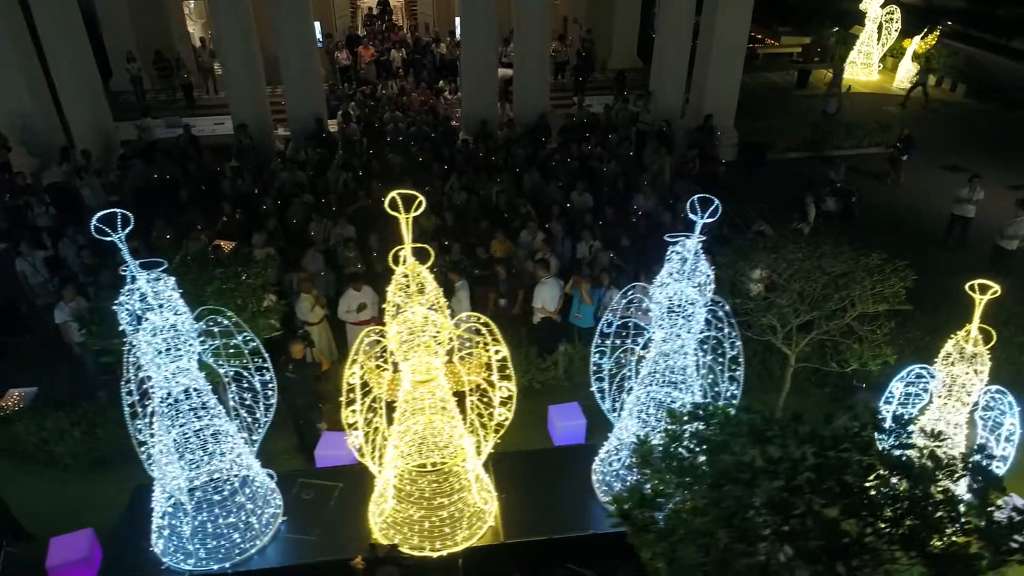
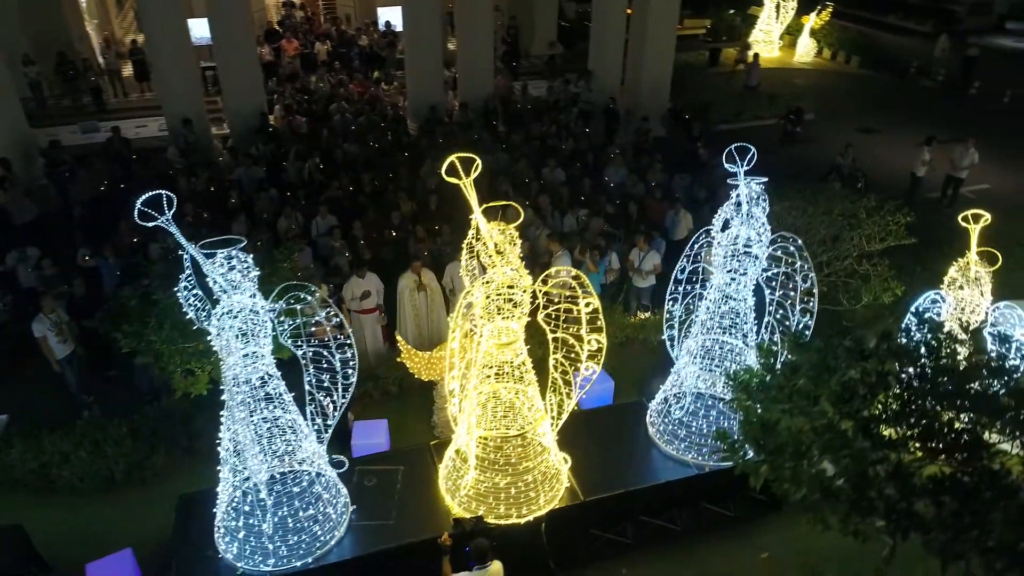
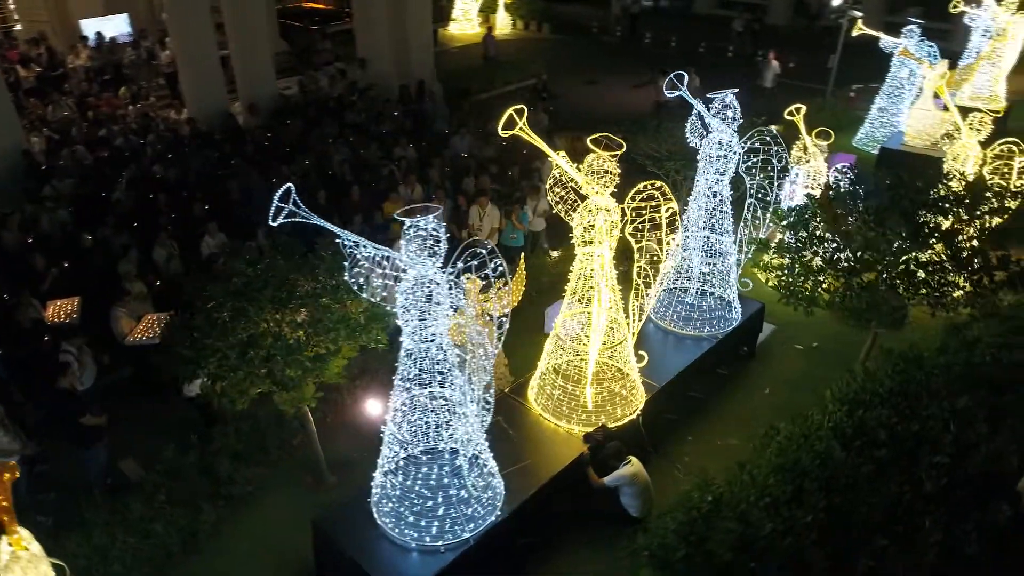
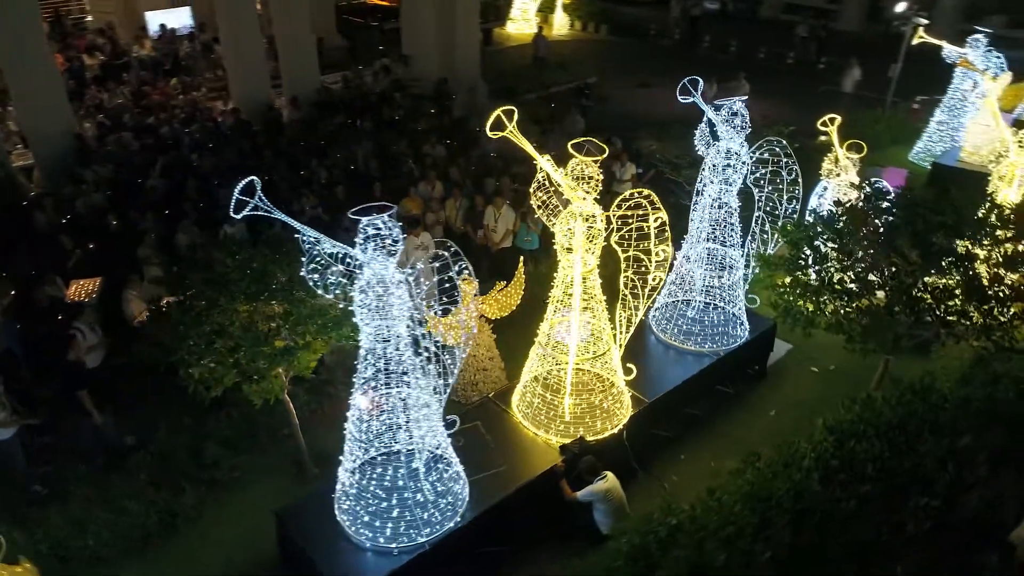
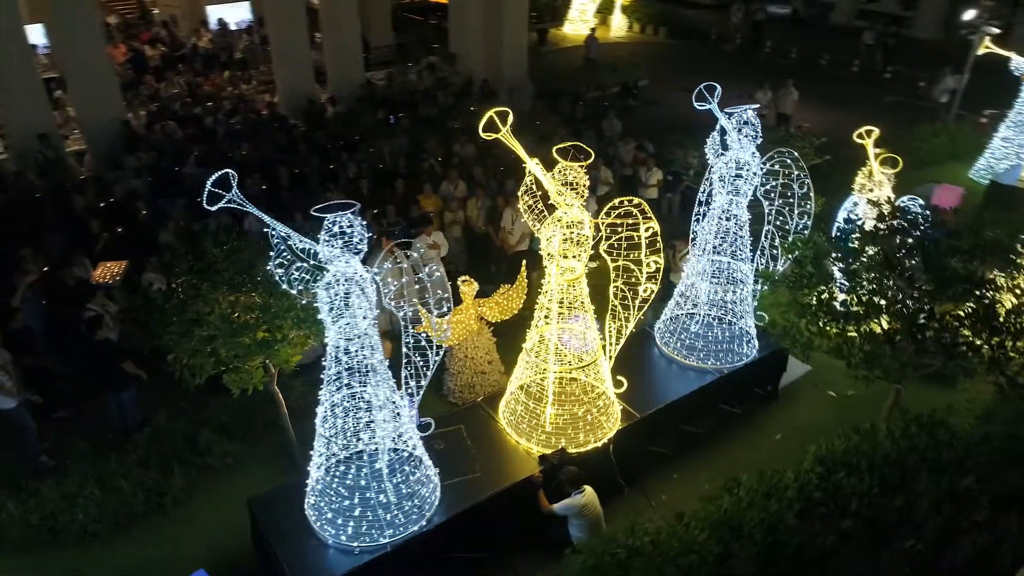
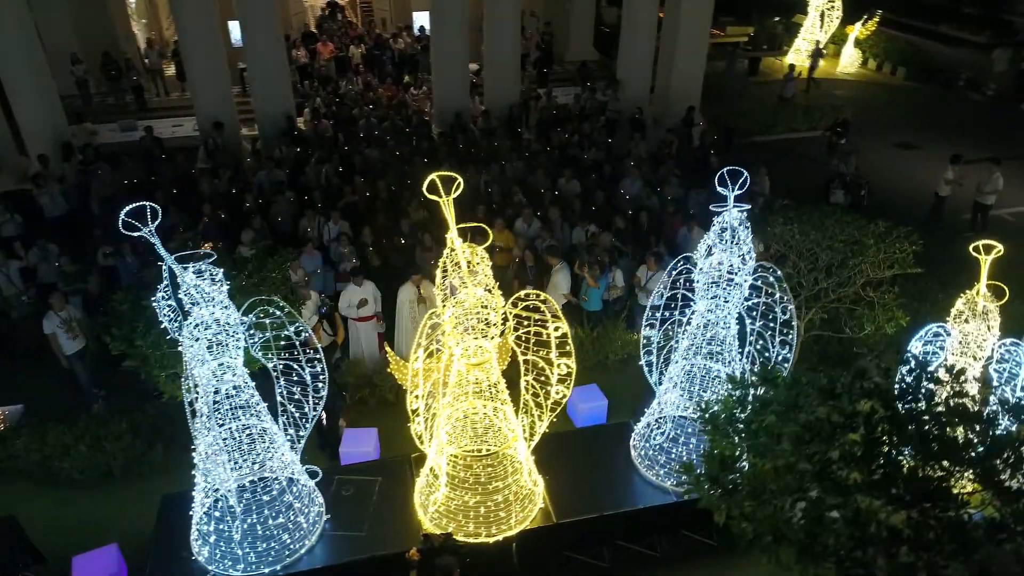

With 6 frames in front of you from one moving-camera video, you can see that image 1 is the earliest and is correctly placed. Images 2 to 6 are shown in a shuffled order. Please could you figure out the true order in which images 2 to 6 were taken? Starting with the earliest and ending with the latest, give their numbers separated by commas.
6, 2, 5, 4, 3
